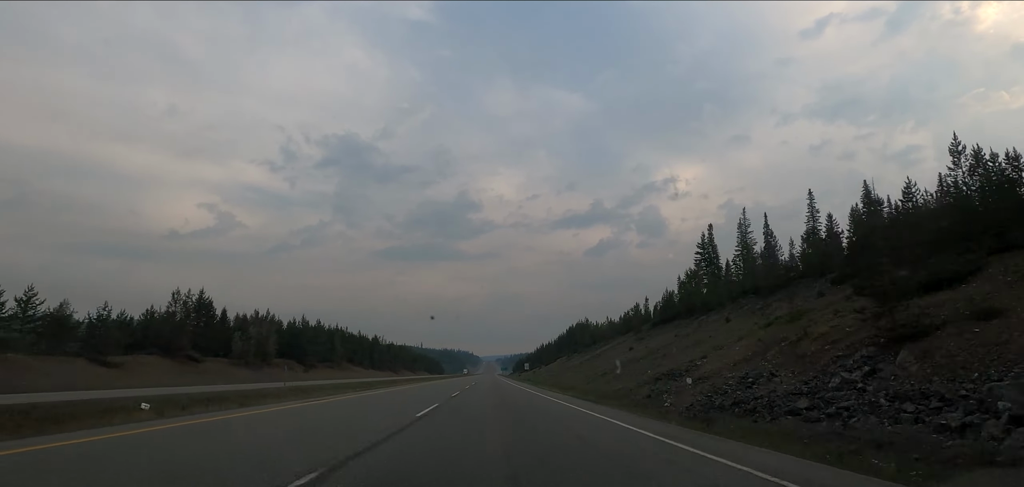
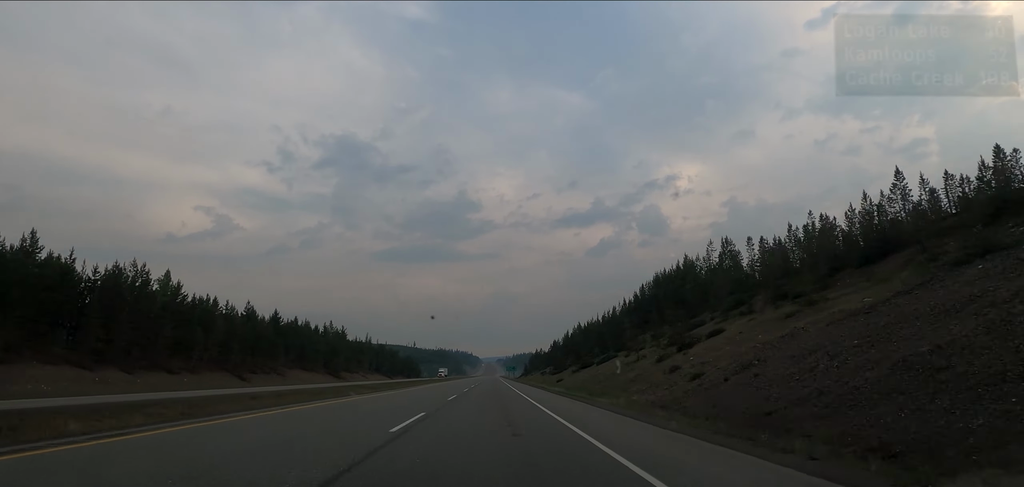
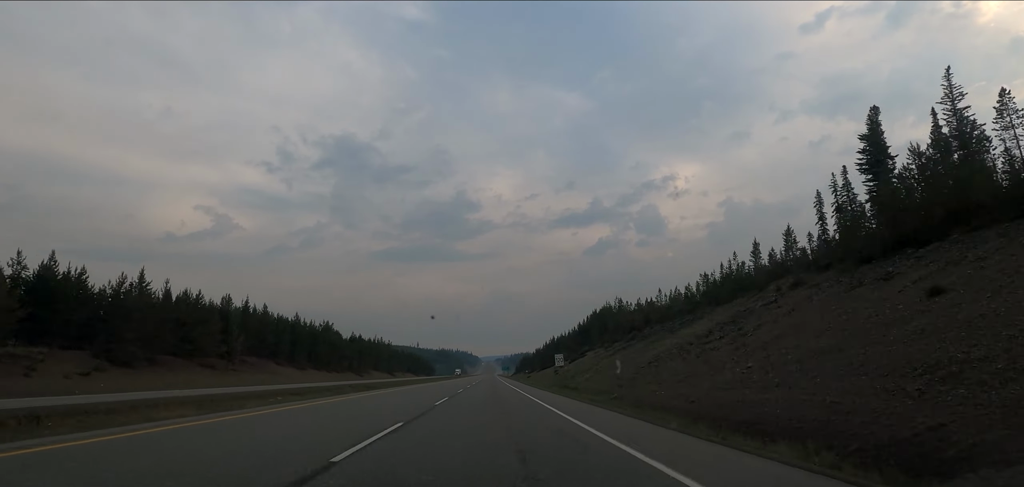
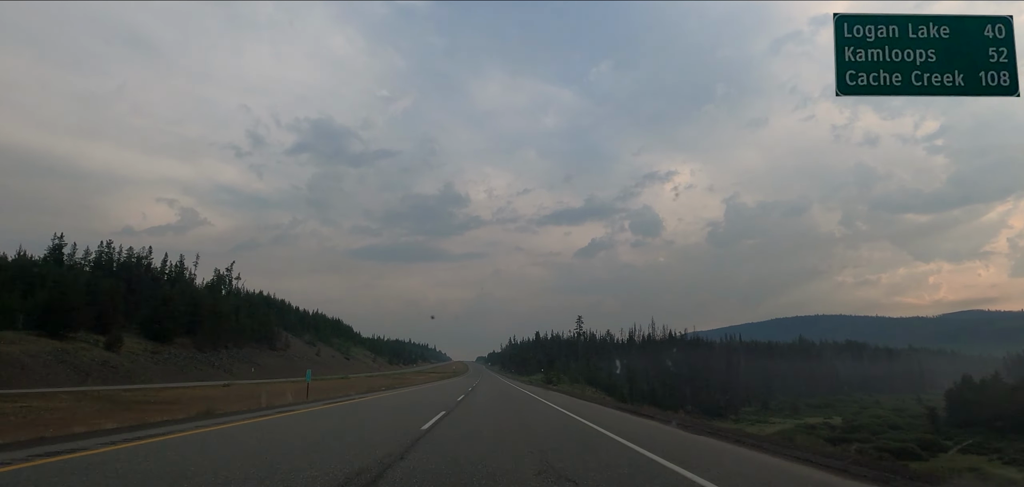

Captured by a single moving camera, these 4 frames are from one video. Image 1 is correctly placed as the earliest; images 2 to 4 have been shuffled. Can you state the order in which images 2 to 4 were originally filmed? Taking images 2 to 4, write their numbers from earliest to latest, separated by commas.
3, 2, 4
